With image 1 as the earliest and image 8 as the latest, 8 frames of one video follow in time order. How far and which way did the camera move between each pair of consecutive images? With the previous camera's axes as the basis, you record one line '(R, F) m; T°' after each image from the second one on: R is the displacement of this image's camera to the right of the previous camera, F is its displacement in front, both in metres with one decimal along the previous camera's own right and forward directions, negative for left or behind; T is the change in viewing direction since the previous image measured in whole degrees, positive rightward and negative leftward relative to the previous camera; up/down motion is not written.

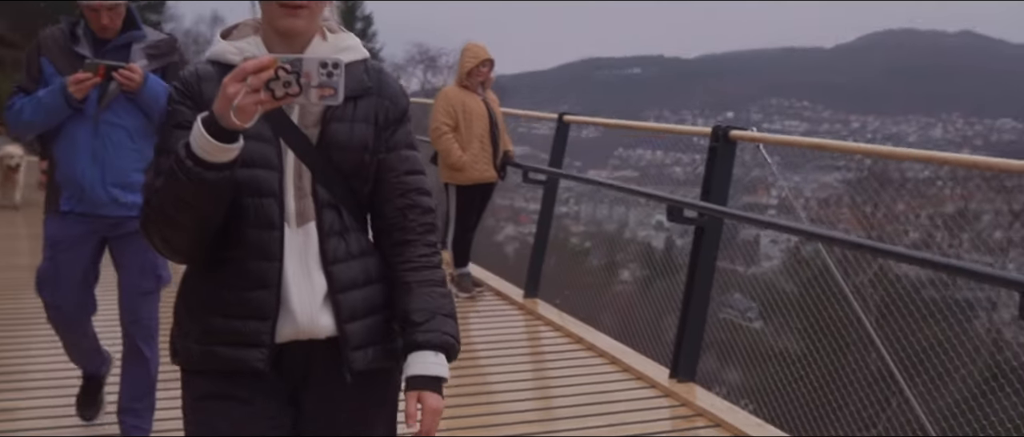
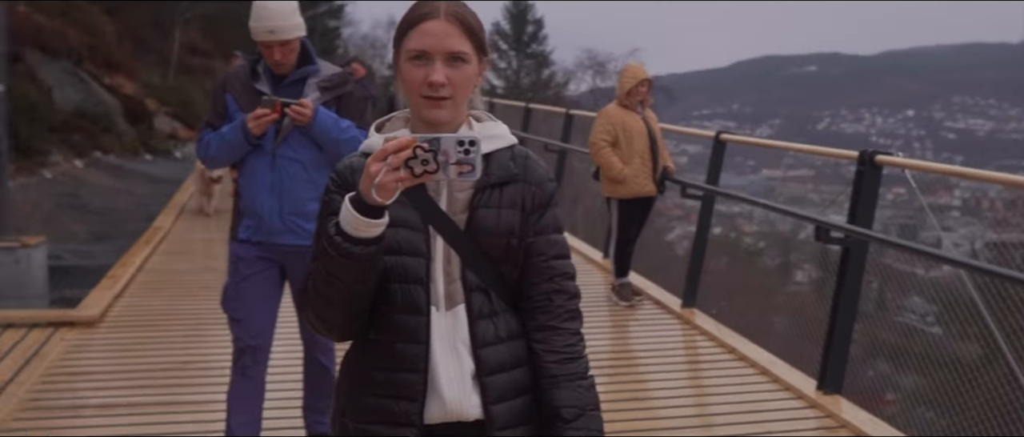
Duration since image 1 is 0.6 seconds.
(+0.1, -0.1) m; -8°
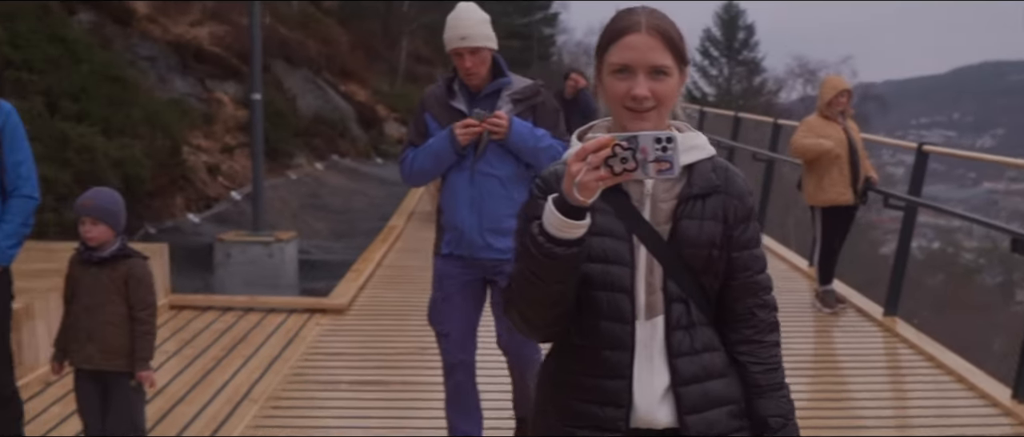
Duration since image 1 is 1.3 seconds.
(+0.1, -0.4) m; -10°
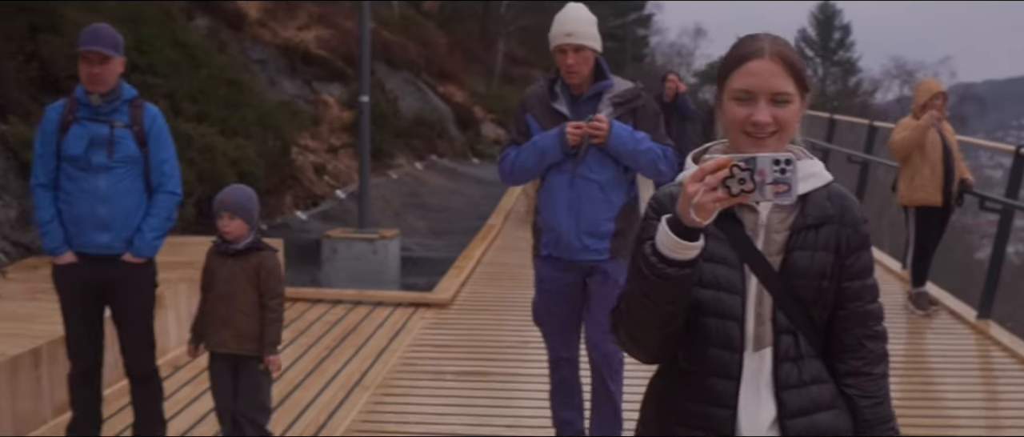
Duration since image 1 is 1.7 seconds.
(0.0, -0.3) m; -4°
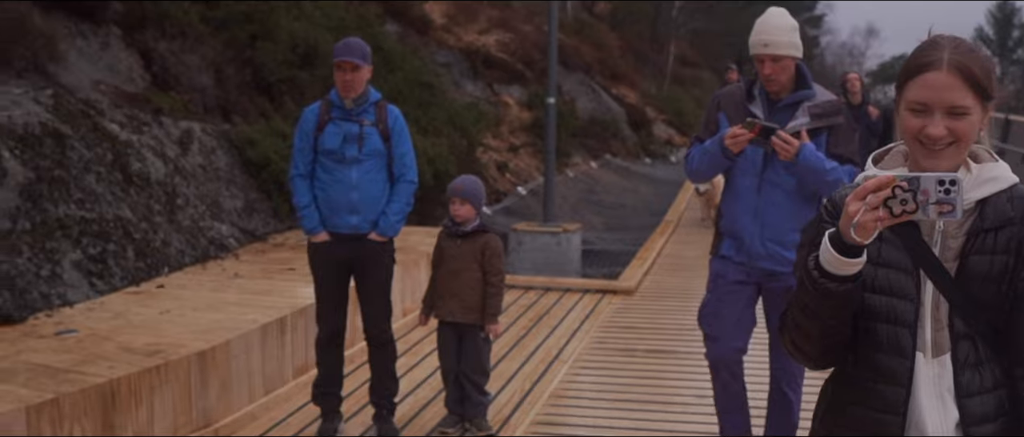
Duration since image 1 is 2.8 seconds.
(-0.1, -0.5) m; -8°
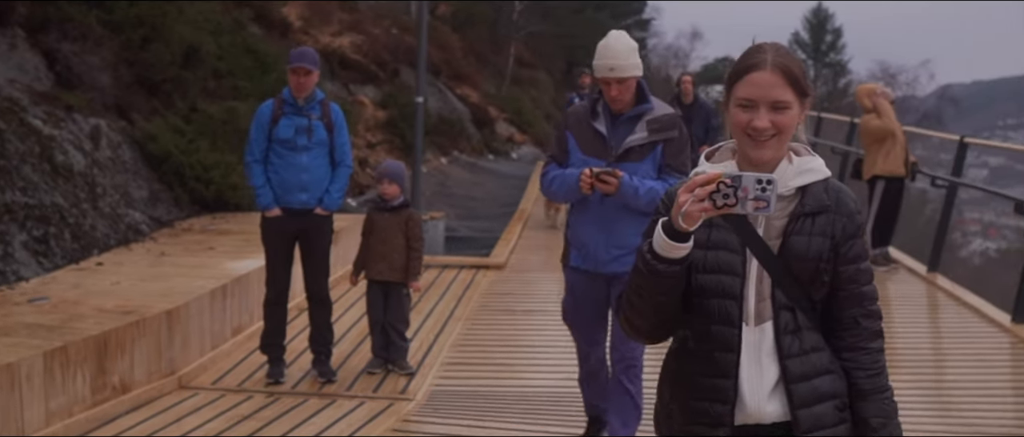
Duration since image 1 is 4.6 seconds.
(-0.4, -1.0) m; +8°
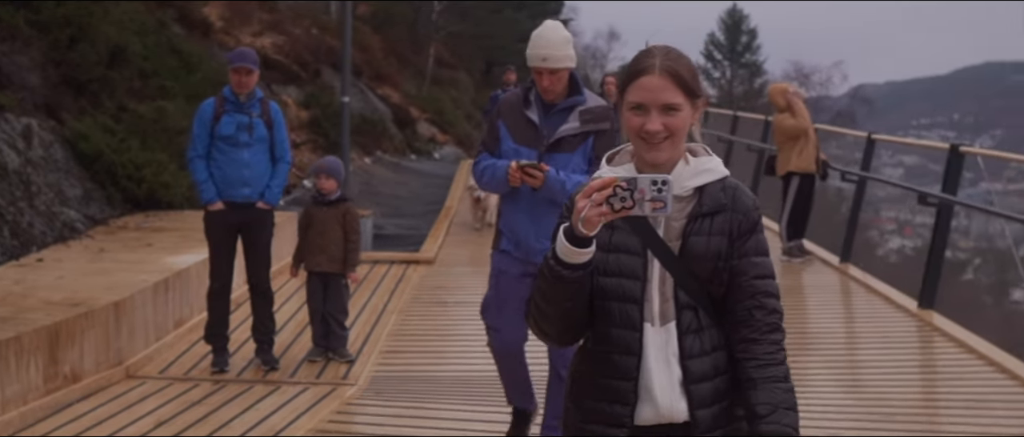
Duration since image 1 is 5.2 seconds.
(-0.1, -0.3) m; +4°
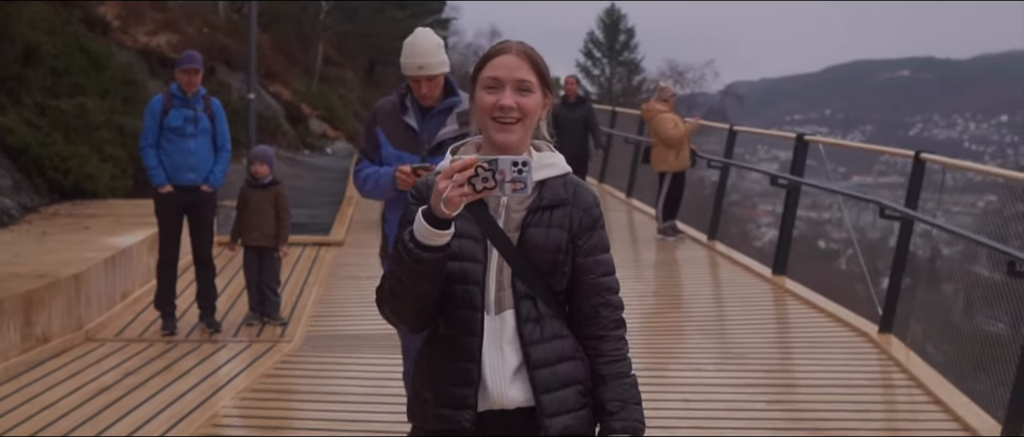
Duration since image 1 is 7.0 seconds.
(-0.2, -1.0) m; +6°
